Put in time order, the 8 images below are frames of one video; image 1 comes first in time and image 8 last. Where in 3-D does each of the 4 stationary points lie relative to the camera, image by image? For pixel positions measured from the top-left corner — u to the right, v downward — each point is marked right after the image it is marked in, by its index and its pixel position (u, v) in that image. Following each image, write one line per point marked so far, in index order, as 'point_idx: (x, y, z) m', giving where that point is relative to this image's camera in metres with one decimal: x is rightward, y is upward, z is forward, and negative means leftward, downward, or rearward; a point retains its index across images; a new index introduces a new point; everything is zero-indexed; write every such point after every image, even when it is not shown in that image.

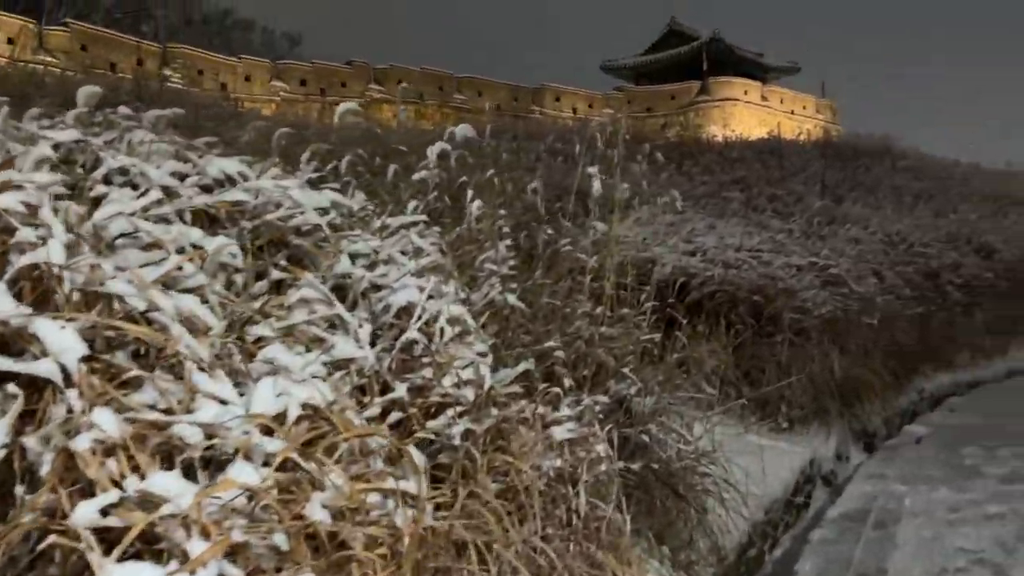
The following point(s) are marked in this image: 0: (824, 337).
0: (+2.0, -0.3, +5.0) m
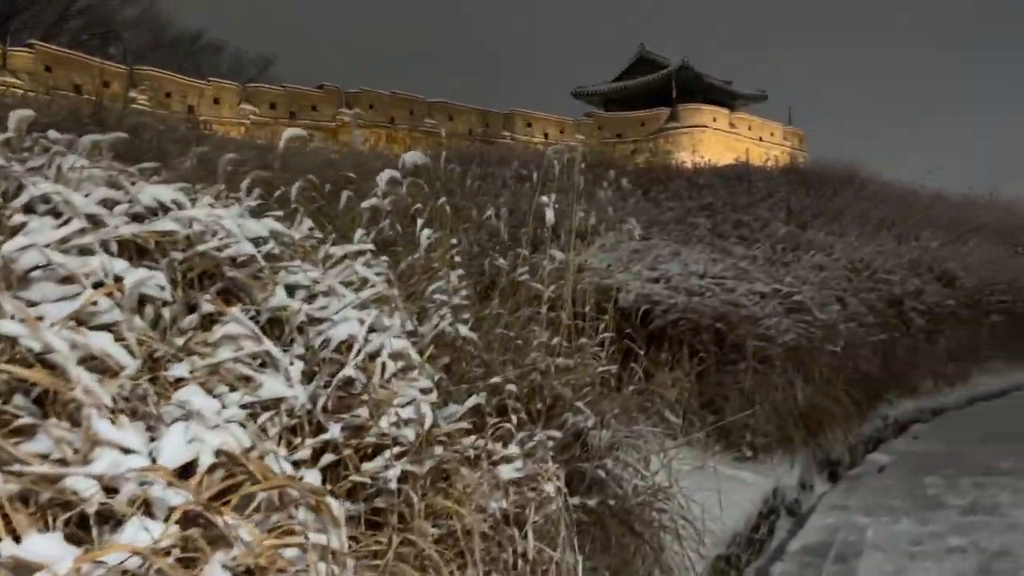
0: (+1.7, -0.5, +5.0) m
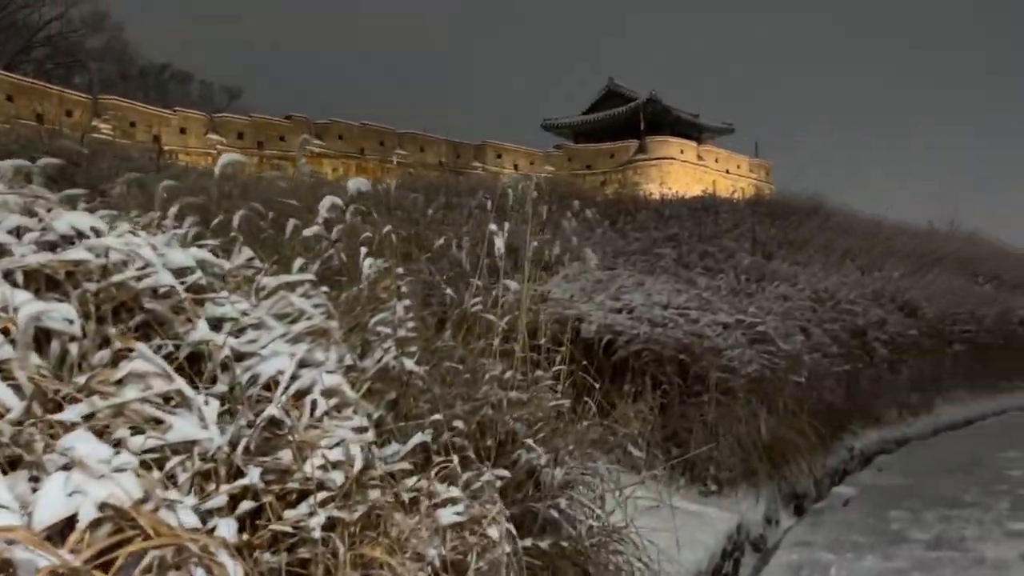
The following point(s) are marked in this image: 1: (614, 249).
0: (+1.5, -0.7, +4.9) m
1: (+1.2, +0.4, +9.1) m
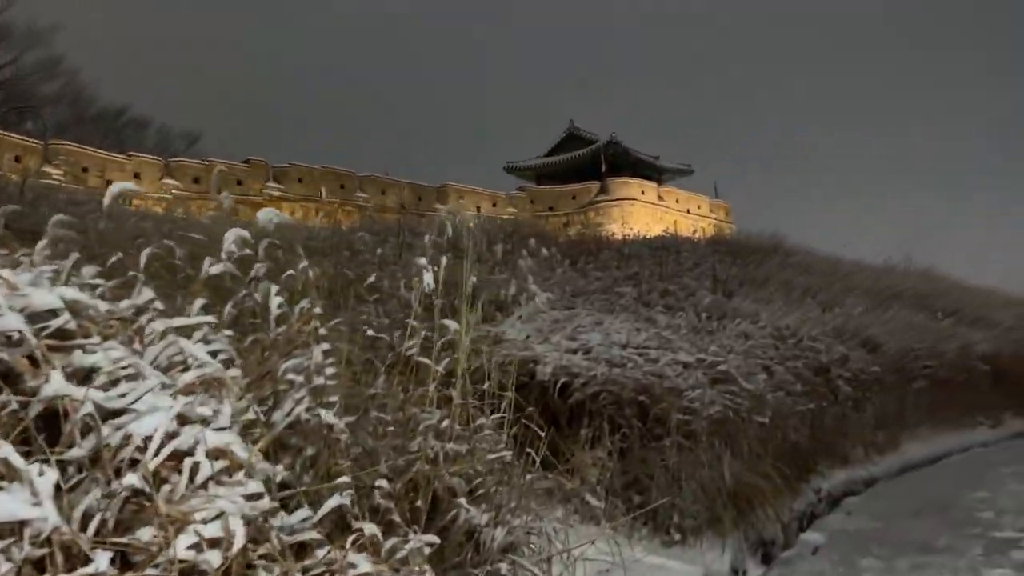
0: (+1.2, -0.9, +4.7) m
1: (+0.7, 0.0, +8.9) m
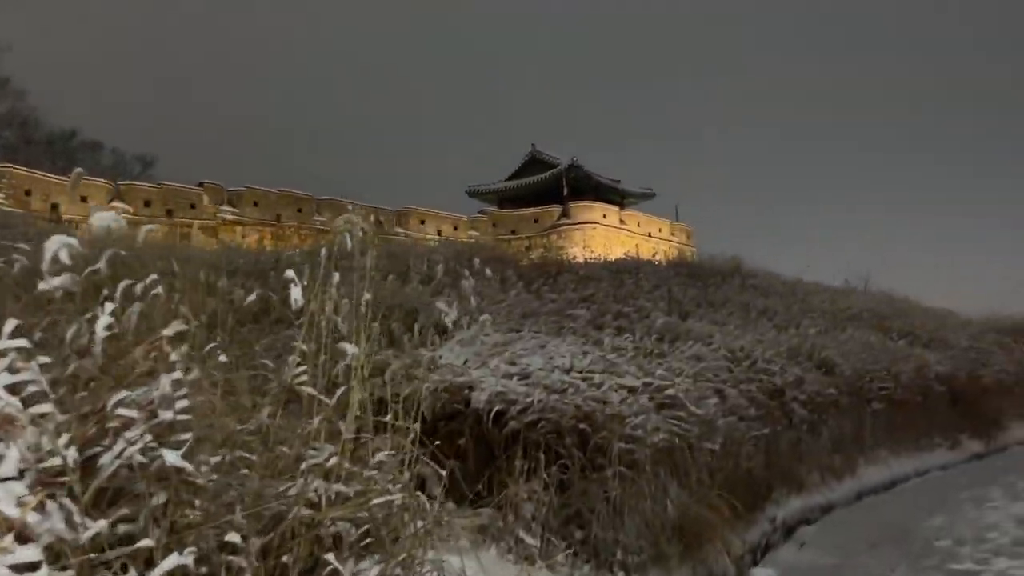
0: (+0.8, -1.0, +4.5) m
1: (+0.2, -0.3, +8.6) m
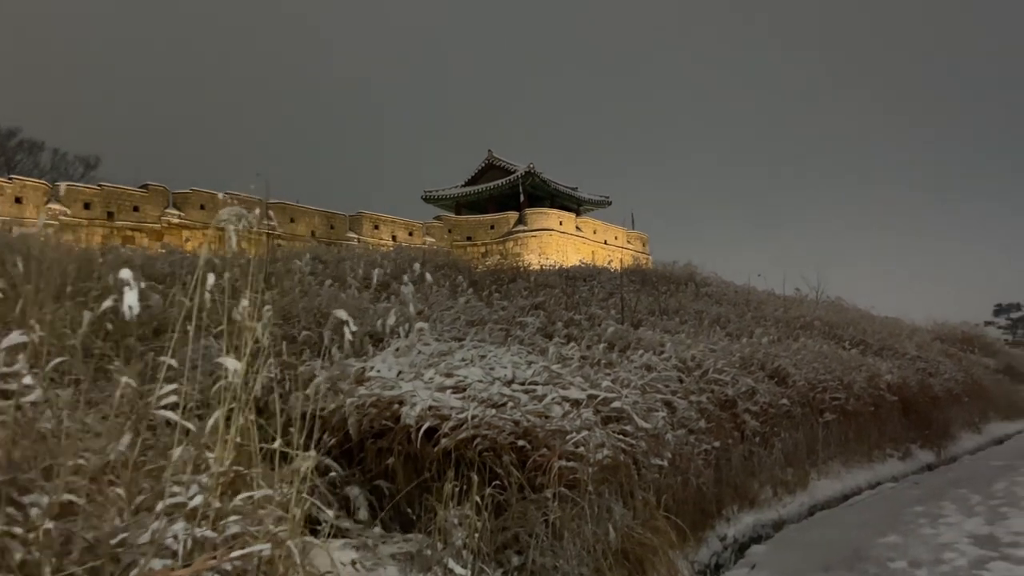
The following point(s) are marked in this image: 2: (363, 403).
0: (+0.5, -1.0, +4.2) m
1: (-0.4, -0.3, +8.3) m
2: (-0.8, -0.6, +4.3) m
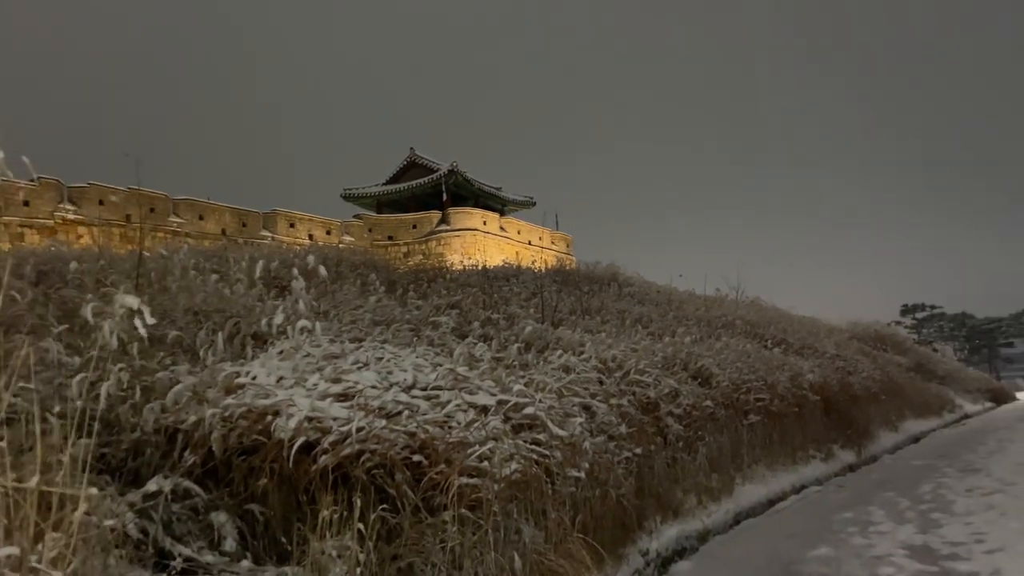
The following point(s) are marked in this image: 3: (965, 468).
0: (0.0, -1.0, +3.7) m
1: (-1.3, -0.3, +7.7) m
2: (-1.3, -0.6, +3.7) m
3: (+4.2, -1.7, +7.4) m
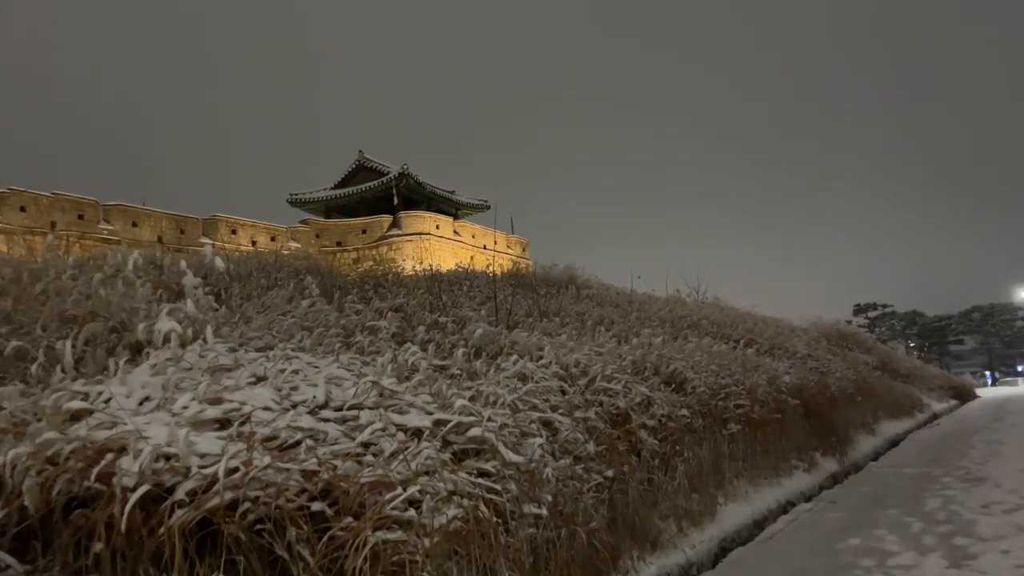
0: (-0.2, -0.9, +2.7) m
1: (-1.7, -0.3, +6.7) m
2: (-1.5, -0.5, +2.7) m
3: (+3.8, -1.6, +6.7) m
